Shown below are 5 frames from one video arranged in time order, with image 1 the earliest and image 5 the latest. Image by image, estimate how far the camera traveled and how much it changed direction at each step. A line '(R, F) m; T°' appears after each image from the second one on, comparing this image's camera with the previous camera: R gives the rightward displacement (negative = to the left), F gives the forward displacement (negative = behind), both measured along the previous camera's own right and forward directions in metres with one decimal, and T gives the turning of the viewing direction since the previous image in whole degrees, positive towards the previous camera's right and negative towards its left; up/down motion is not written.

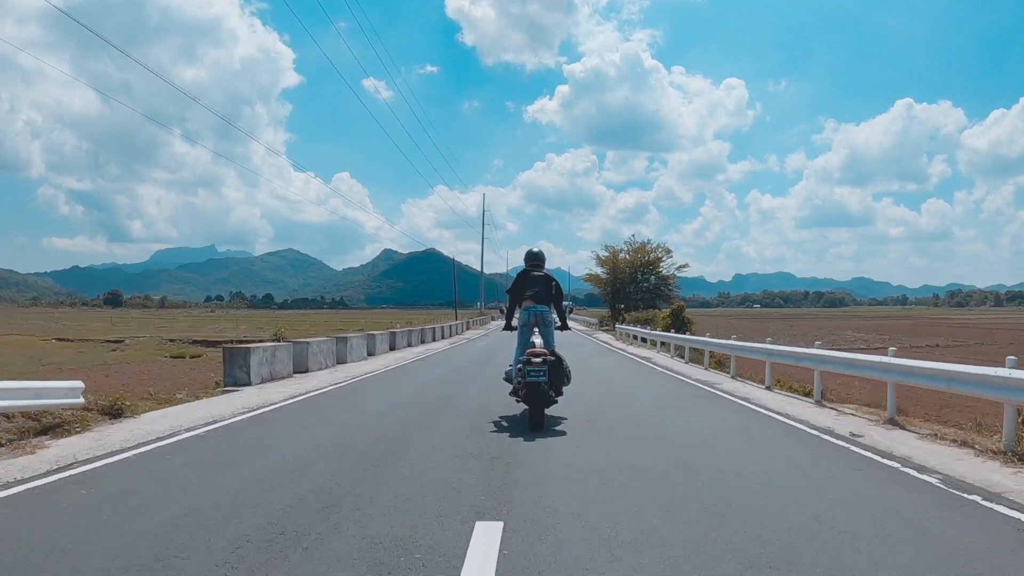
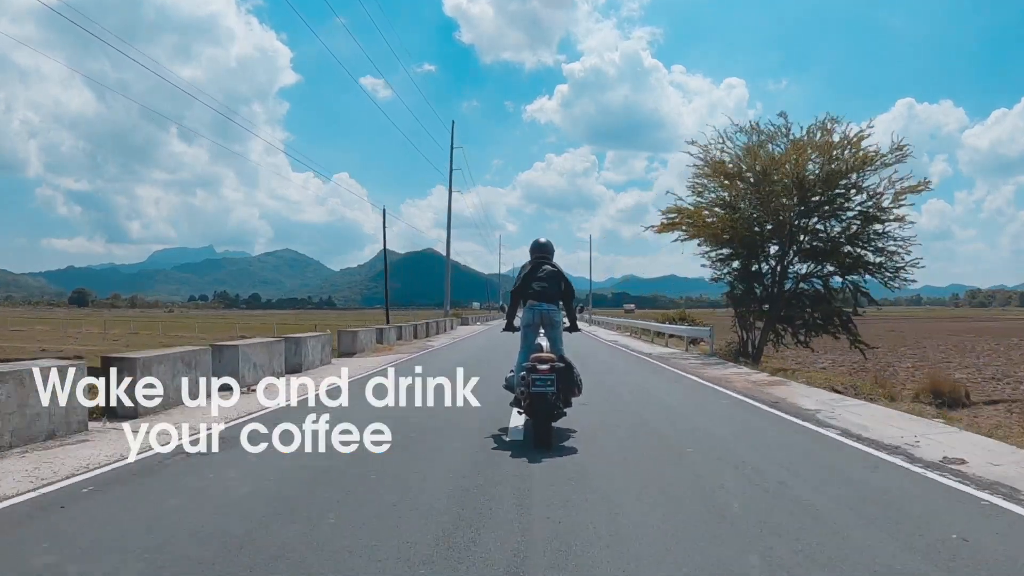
(0.0, +0.3) m; 0°
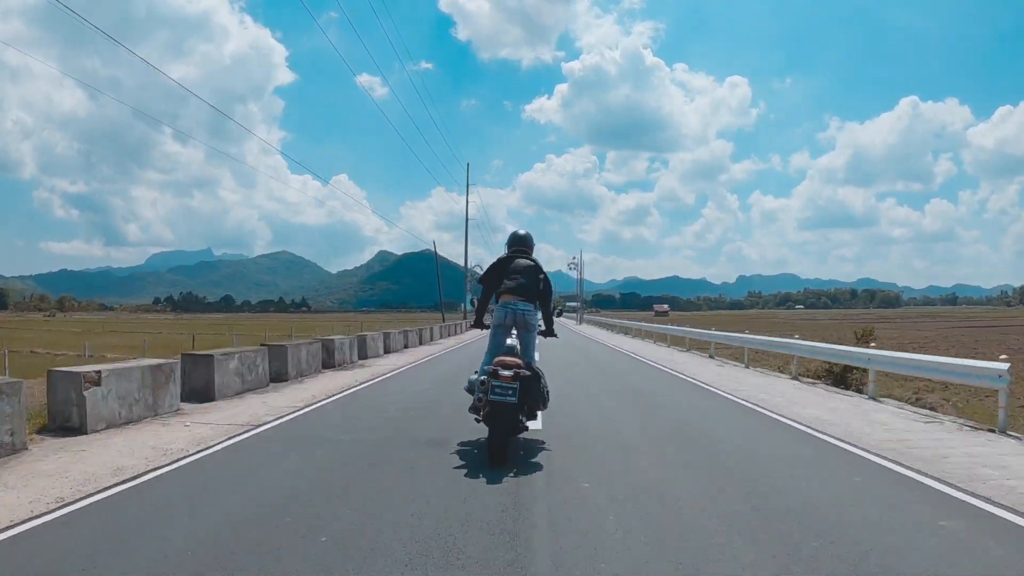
(0.0, +0.8) m; 0°
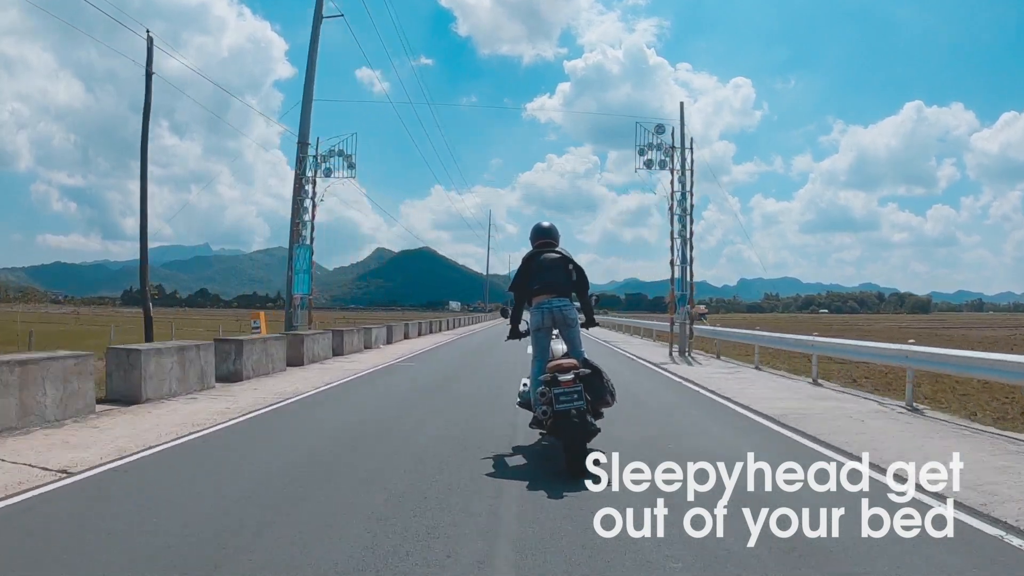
(0.0, +0.5) m; 0°
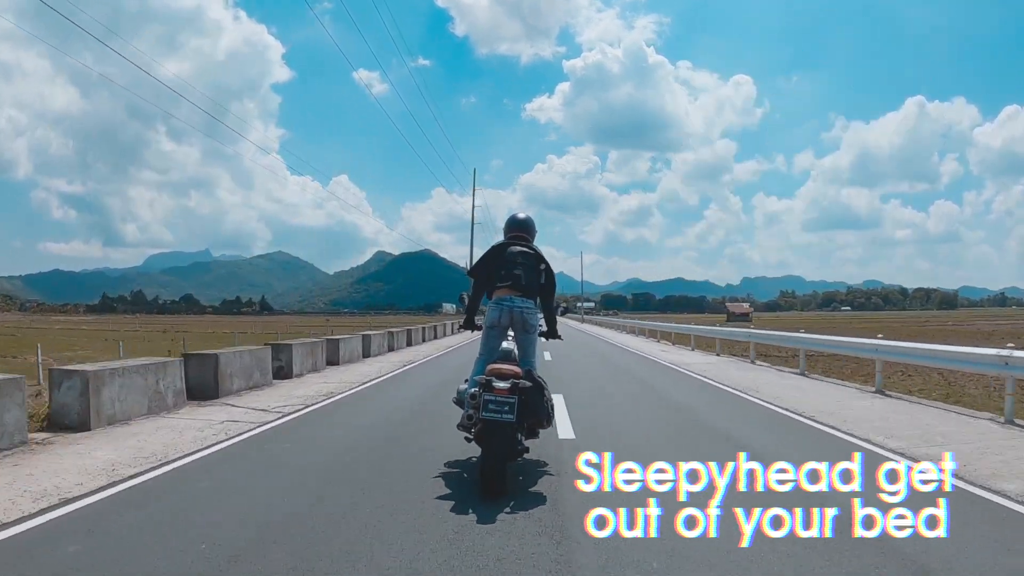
(0.0, +0.4) m; 0°
